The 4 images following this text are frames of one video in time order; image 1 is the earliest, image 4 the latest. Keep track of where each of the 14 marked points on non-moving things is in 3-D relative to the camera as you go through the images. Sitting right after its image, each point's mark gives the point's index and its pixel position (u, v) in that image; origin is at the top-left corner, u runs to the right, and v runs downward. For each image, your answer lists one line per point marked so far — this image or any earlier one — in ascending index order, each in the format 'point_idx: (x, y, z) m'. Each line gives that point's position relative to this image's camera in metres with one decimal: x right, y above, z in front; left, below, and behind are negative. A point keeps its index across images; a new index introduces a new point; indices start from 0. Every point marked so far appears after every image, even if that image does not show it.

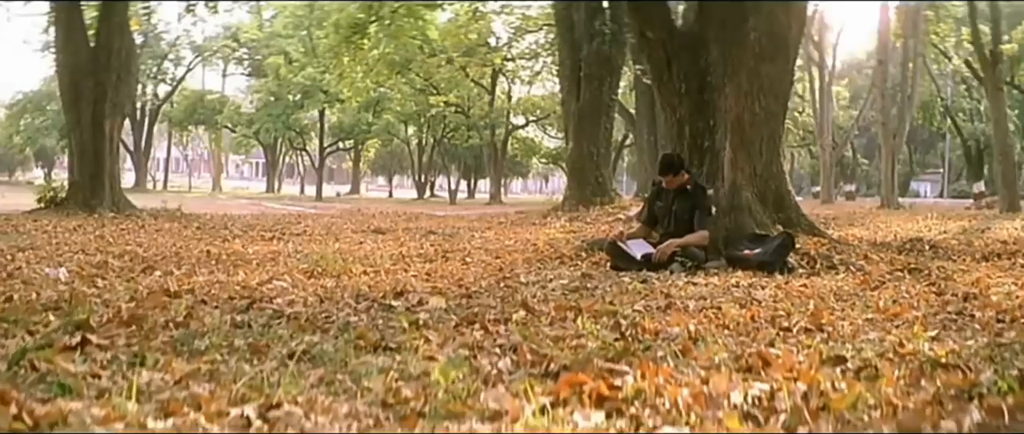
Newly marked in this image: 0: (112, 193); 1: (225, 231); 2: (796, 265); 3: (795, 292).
0: (-7.3, +0.4, +19.5) m
1: (-4.0, -0.2, +14.7) m
2: (+2.2, -0.4, +8.1) m
3: (+1.7, -0.5, +6.3) m
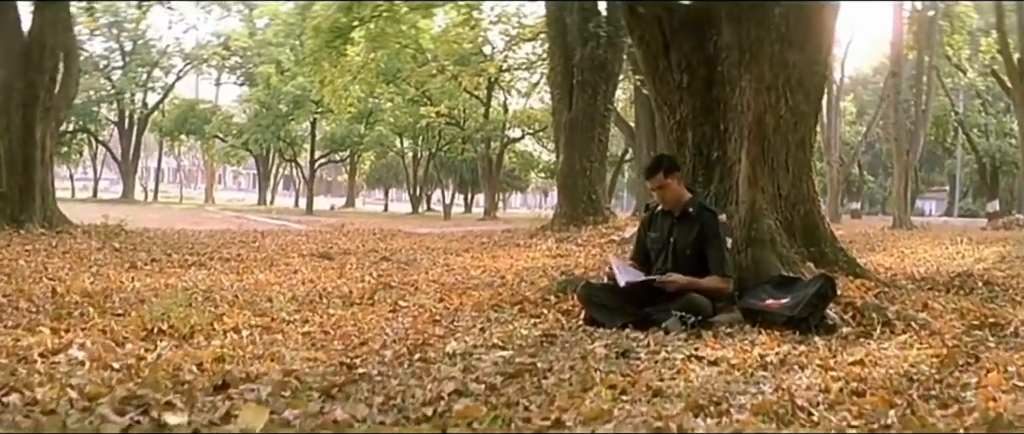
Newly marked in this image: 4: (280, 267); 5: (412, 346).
0: (-7.6, +0.2, +17.3) m
1: (-4.3, -0.4, +12.5) m
2: (+1.8, -0.6, +5.9) m
3: (+1.4, -0.6, +4.1) m
4: (-2.4, -0.5, +10.9) m
5: (-0.5, -0.6, +5.0) m
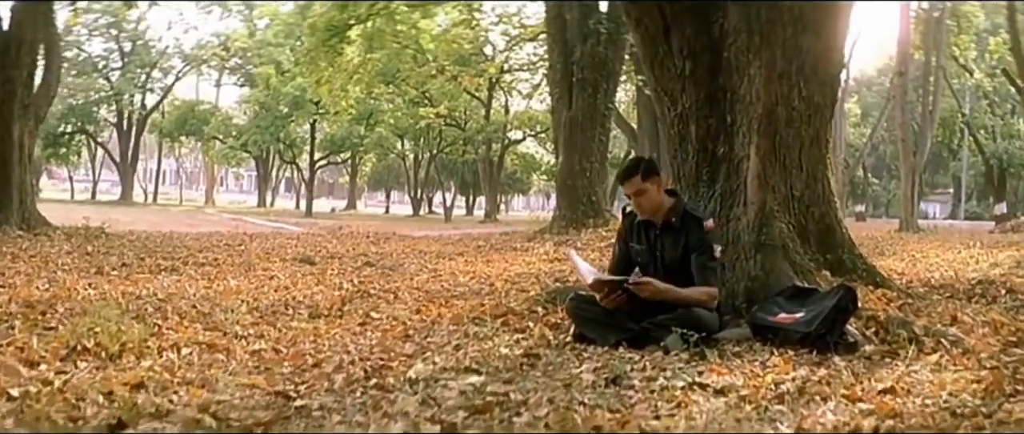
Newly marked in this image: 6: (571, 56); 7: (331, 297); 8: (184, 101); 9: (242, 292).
0: (-7.7, +0.2, +16.6) m
1: (-4.4, -0.4, +11.9) m
2: (+1.7, -0.6, +5.3) m
3: (+1.2, -0.7, +3.5) m
4: (-2.5, -0.5, +10.3) m
5: (-0.6, -0.6, +4.4) m
6: (+1.0, +2.7, +17.6) m
7: (-1.3, -0.6, +7.7) m
8: (-5.9, +2.1, +18.9) m
9: (-2.0, -0.6, +8.1) m
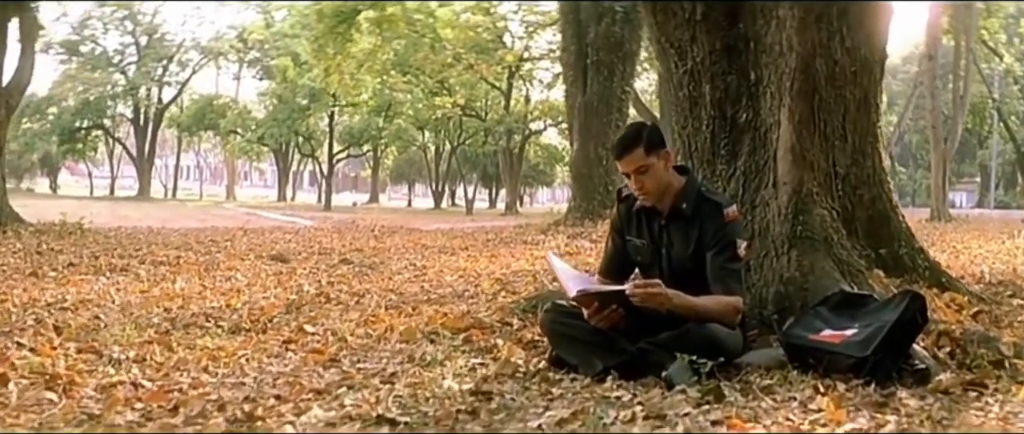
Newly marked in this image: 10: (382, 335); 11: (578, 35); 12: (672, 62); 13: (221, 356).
0: (-7.6, +0.2, +15.5) m
1: (-4.4, -0.4, +10.7) m
2: (+1.5, -0.5, +3.9) m
3: (+1.0, -0.6, +2.1) m
4: (-2.5, -0.5, +9.0) m
5: (-0.8, -0.6, +3.1) m
6: (+1.1, +2.8, +16.3) m
7: (-1.4, -0.5, +6.5) m
8: (-5.8, +2.2, +17.7) m
9: (-2.2, -0.5, +6.9) m
10: (-0.6, -0.5, +4.9) m
11: (+0.9, +2.8, +16.3) m
12: (+0.9, +0.8, +6.1) m
13: (-1.2, -0.6, +4.3) m
